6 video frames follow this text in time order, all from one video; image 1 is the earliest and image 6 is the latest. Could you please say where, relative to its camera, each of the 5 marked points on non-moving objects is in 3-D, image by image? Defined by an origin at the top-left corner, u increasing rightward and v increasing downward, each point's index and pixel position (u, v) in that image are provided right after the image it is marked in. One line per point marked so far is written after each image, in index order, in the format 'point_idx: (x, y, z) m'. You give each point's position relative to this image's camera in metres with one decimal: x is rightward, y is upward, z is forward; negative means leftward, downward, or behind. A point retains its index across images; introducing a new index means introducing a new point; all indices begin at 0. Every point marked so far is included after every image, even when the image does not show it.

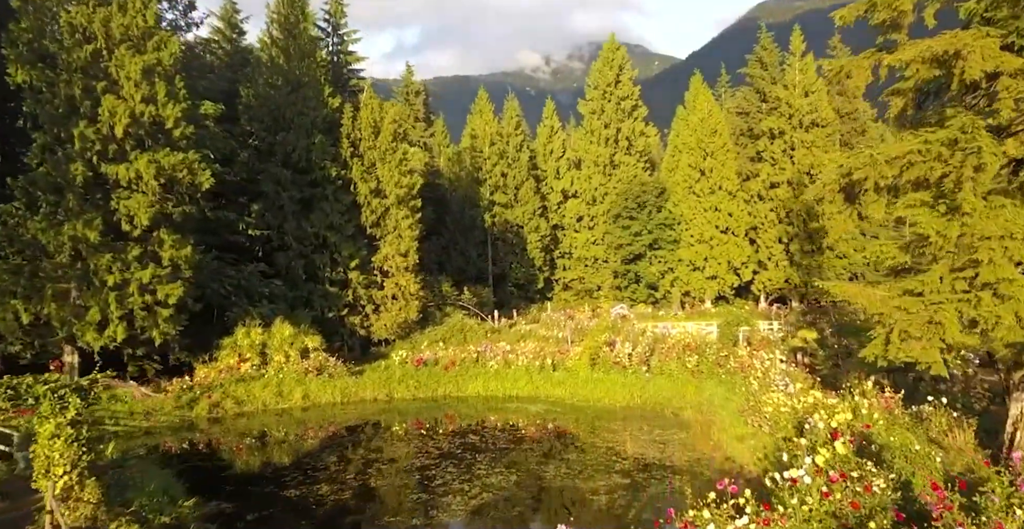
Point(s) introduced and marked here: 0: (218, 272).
0: (-8.0, -0.2, +19.3) m
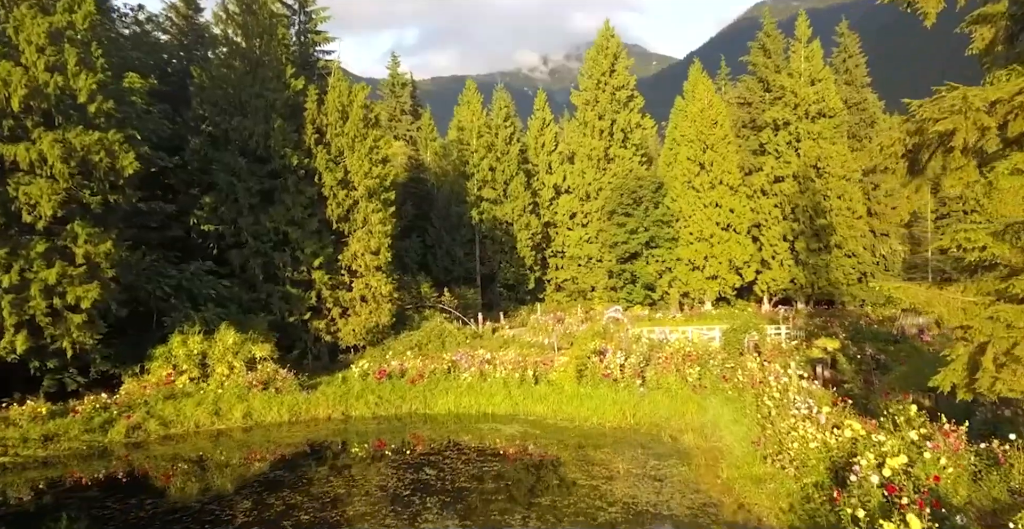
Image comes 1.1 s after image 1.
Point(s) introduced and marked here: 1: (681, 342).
0: (-8.6, -0.1, +17.0) m
1: (+4.2, -1.9, +17.7) m
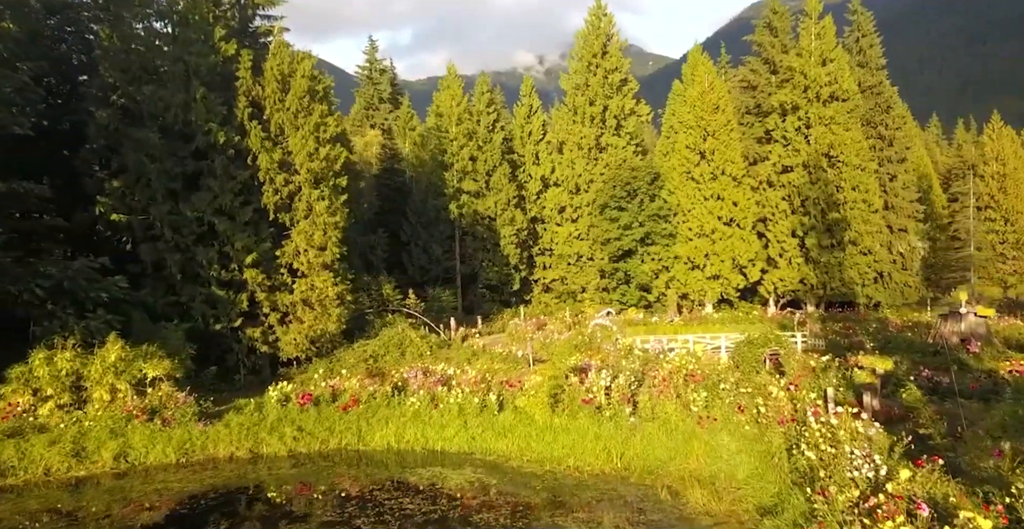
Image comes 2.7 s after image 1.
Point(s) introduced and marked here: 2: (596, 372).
0: (-9.3, -0.1, +13.5) m
1: (+3.4, -1.9, +14.3) m
2: (+1.6, -2.1, +13.6) m
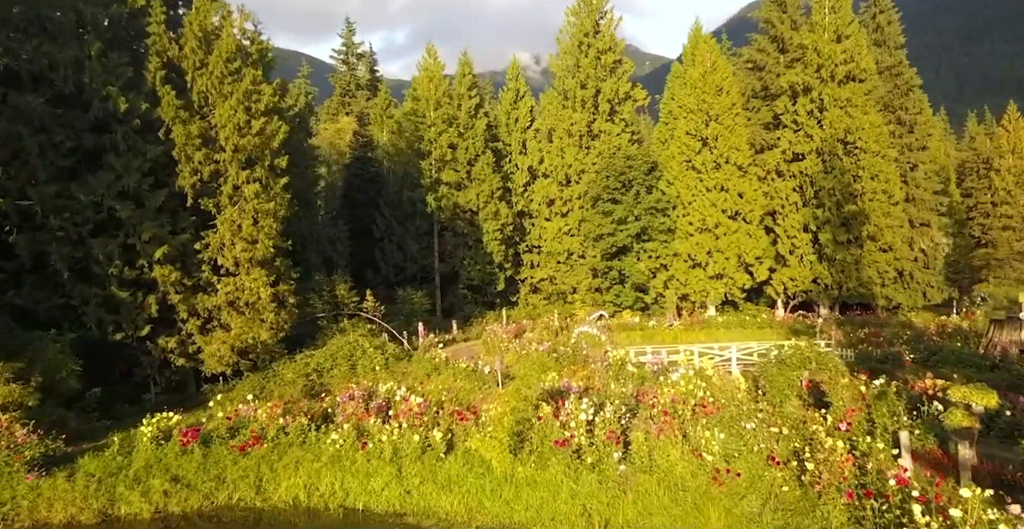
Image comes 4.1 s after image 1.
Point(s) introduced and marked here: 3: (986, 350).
0: (-10.0, 0.0, +10.3) m
1: (+2.7, -1.8, +11.1) m
2: (+0.9, -2.0, +10.3) m
3: (+10.6, -1.9, +15.8) m
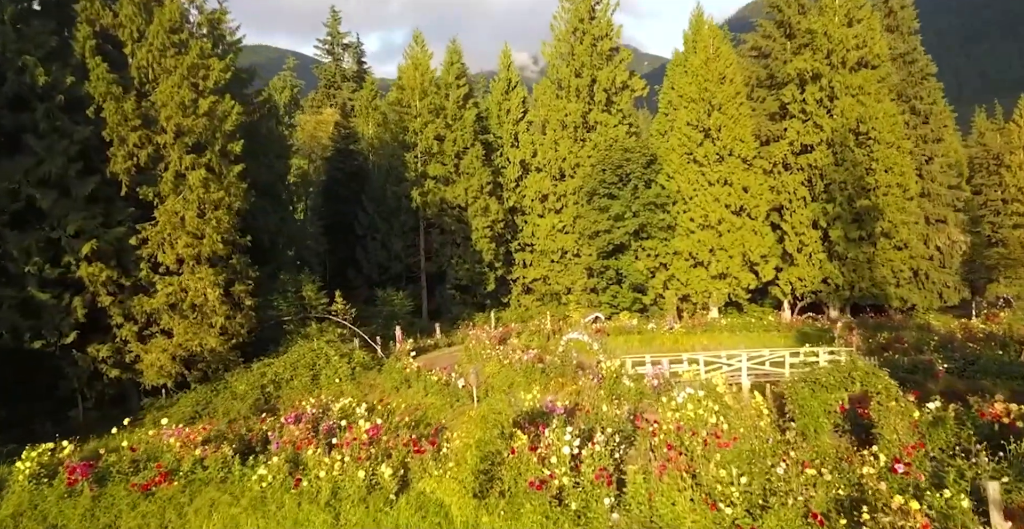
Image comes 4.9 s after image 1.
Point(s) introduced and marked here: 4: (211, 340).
0: (-10.4, +0.1, +8.3) m
1: (+2.4, -1.7, +9.2) m
2: (+0.5, -1.9, +8.4) m
3: (+10.2, -1.8, +13.9) m
4: (-6.0, -1.5, +14.2) m
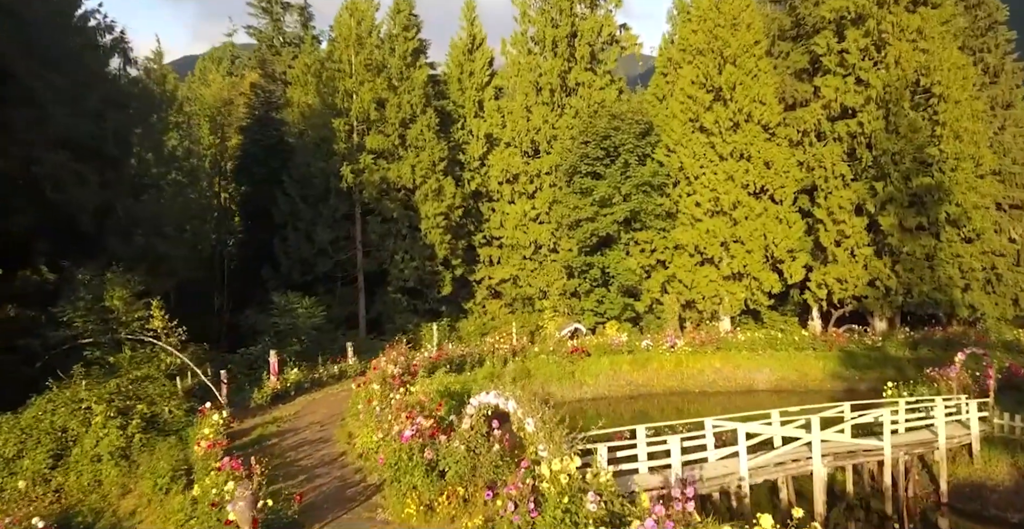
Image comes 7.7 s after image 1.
0: (-11.6, +0.2, +1.7) m
1: (+1.1, -1.6, +2.7) m
2: (-0.7, -1.8, +1.9) m
3: (+8.9, -1.8, +7.4) m
4: (-7.4, -1.4, +7.6) m
